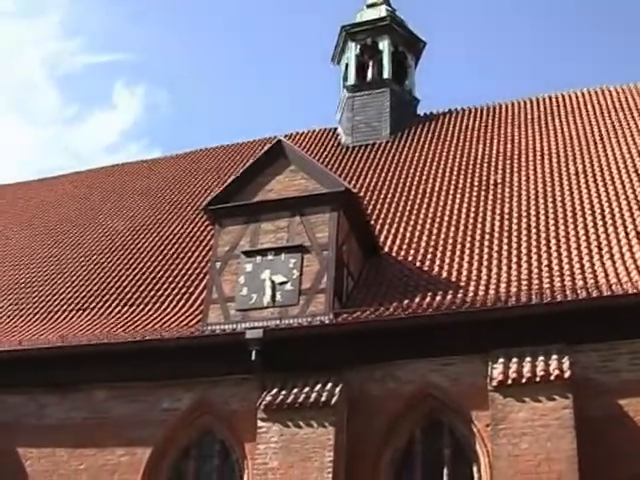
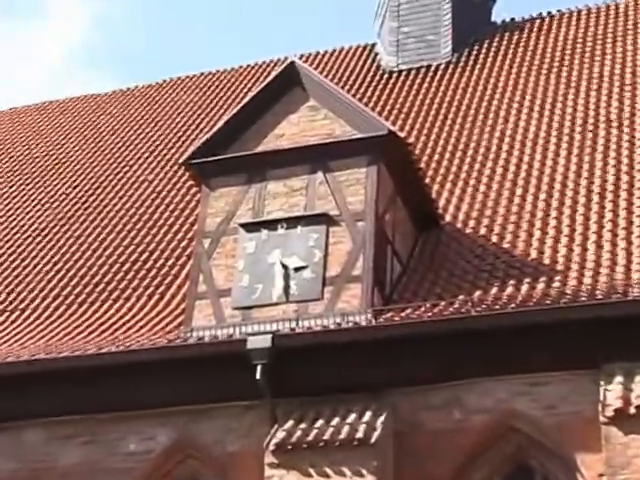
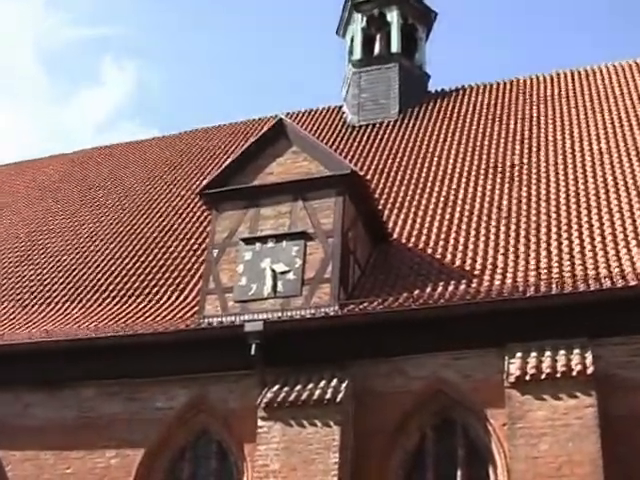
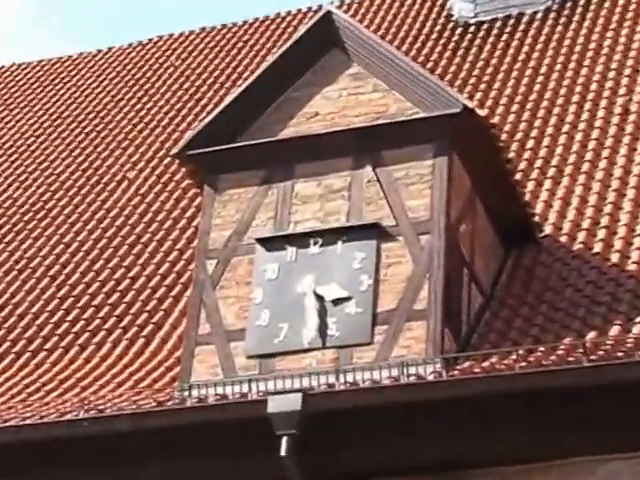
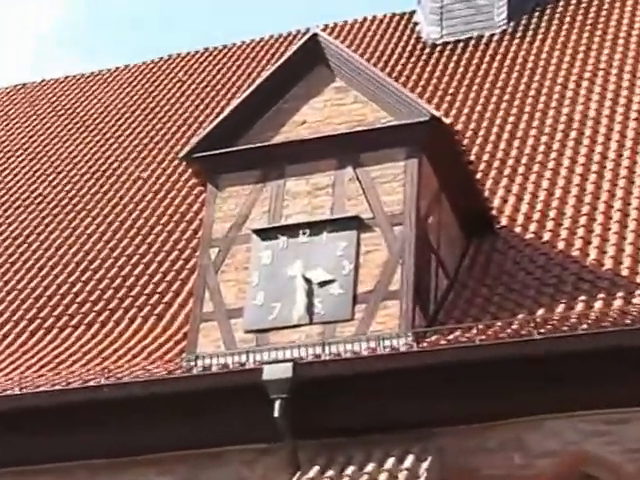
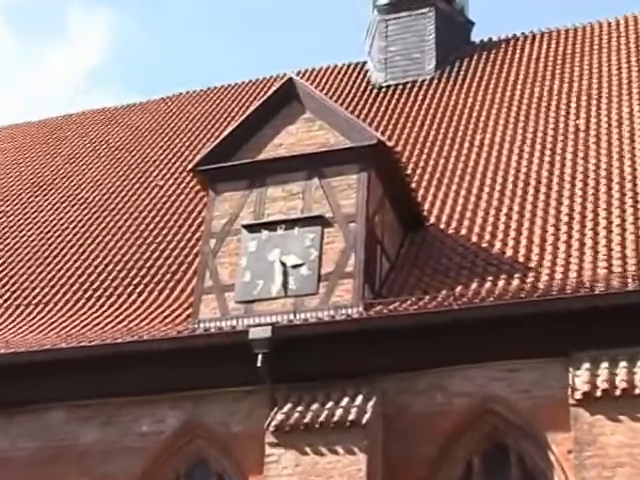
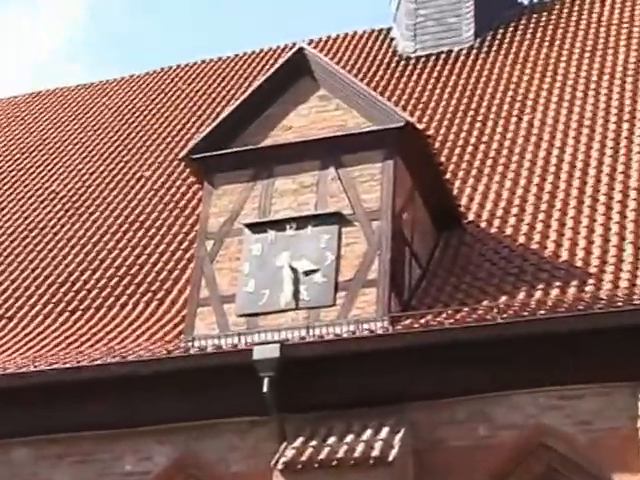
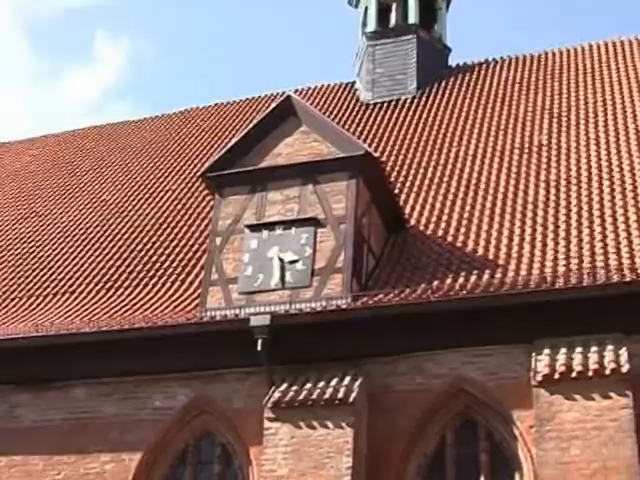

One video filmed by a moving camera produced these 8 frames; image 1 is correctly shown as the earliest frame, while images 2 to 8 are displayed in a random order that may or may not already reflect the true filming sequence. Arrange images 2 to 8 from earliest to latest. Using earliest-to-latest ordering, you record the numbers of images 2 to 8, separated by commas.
3, 8, 6, 2, 7, 5, 4
